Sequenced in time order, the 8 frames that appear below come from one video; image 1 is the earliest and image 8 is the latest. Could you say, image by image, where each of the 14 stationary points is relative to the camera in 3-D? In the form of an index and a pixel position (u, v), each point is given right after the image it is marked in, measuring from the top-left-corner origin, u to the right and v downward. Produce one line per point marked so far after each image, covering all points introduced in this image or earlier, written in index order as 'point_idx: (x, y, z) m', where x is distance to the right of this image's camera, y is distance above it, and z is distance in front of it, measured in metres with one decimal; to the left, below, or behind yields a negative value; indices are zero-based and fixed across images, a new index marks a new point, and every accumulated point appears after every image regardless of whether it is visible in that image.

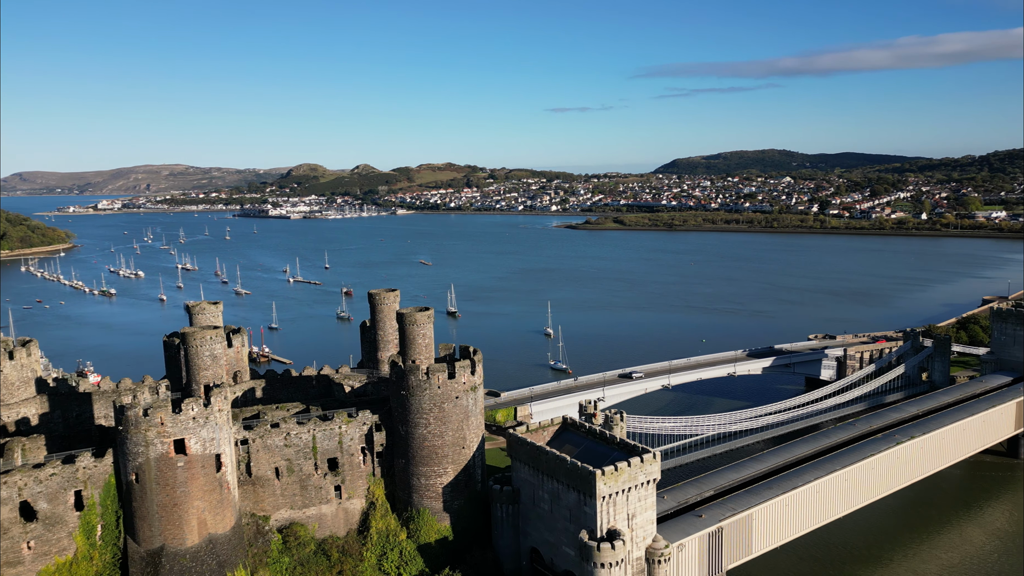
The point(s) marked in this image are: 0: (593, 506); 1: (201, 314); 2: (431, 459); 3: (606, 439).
0: (+1.4, -3.8, +12.5) m
1: (-7.1, -0.6, +16.6) m
2: (-1.6, -3.3, +14.2) m
3: (+1.8, -2.9, +14.1) m
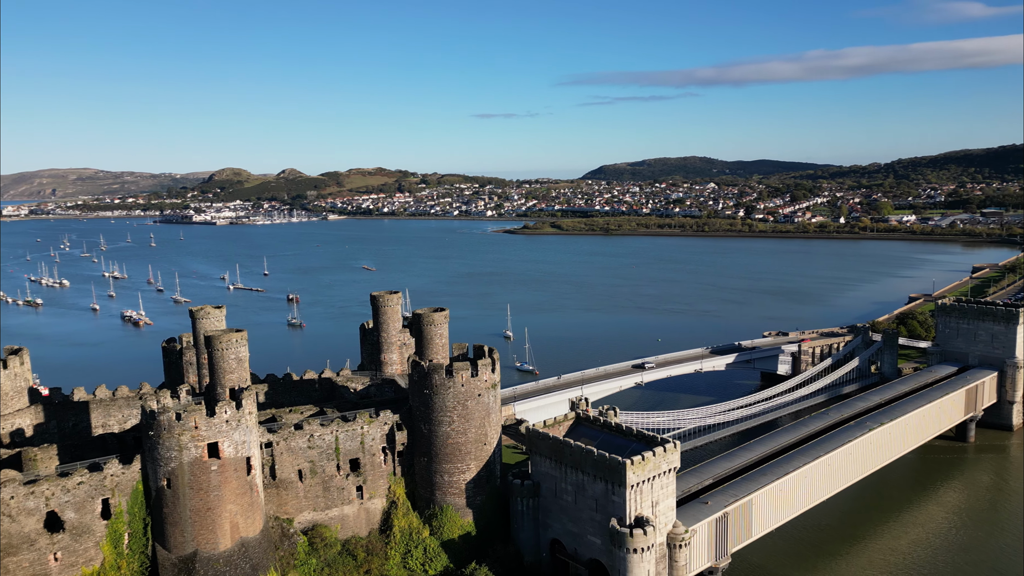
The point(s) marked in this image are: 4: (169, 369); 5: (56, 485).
0: (+2.0, -3.7, +13.1) m
1: (-6.9, -0.7, +16.3) m
2: (-1.1, -3.3, +14.5) m
3: (+2.2, -2.9, +14.7) m
4: (-7.9, -1.9, +17.0) m
5: (-7.4, -3.2, +11.8) m
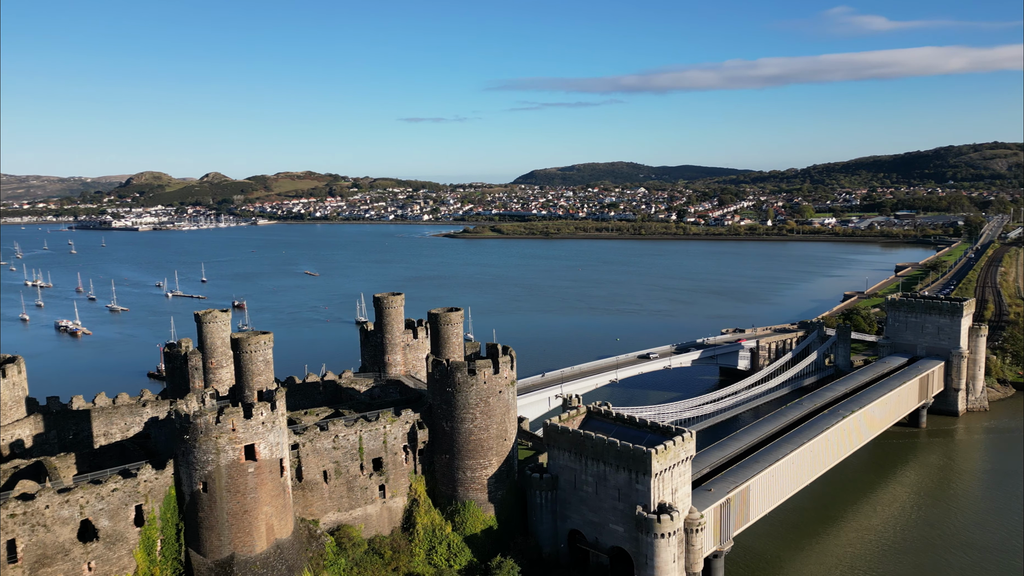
0: (+2.5, -3.7, +13.7) m
1: (-6.6, -0.8, +16.1) m
2: (-0.7, -3.3, +14.8) m
3: (+2.6, -2.8, +15.3) m
4: (-7.7, -2.0, +16.6) m
5: (-6.7, -3.2, +11.5) m
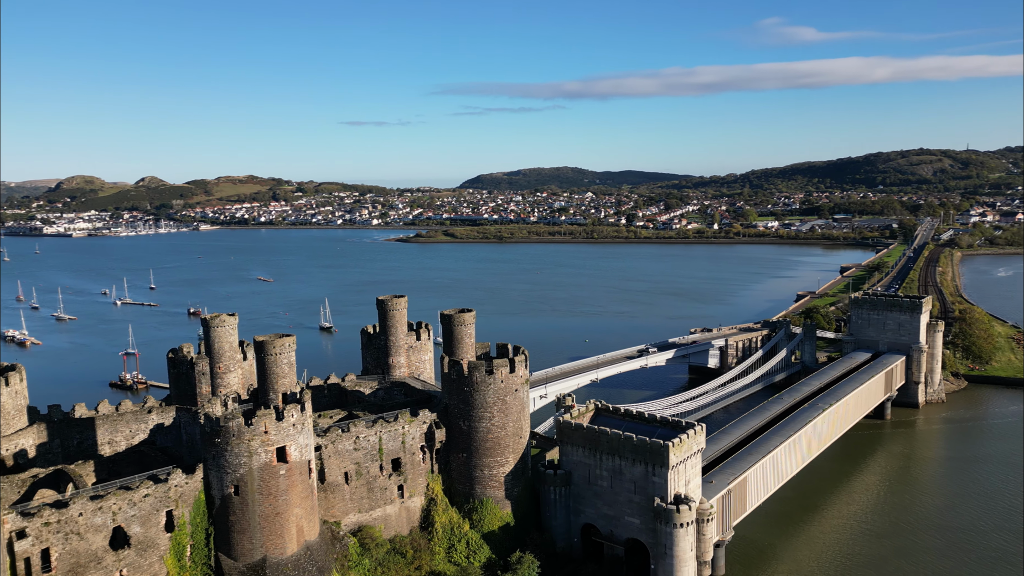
0: (+2.9, -3.7, +14.2) m
1: (-6.4, -0.9, +16.0) m
2: (-0.4, -3.3, +15.1) m
3: (+2.9, -2.8, +15.8) m
4: (-7.5, -2.1, +16.4) m
5: (-6.1, -3.3, +11.4) m
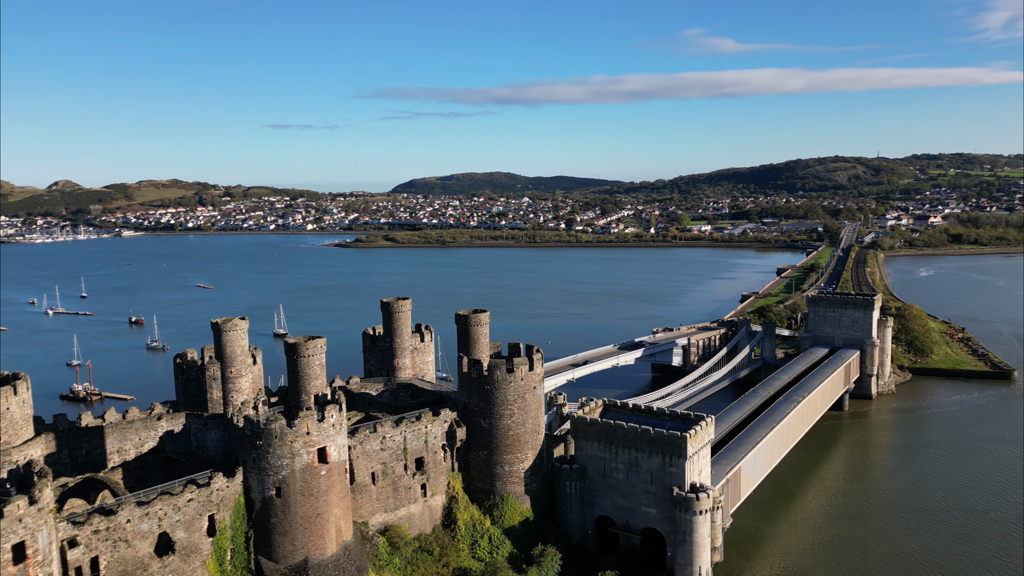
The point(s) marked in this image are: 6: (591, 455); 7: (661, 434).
0: (+3.4, -3.6, +14.8) m
1: (-6.0, -0.9, +15.8) m
2: (0.0, -3.3, +15.4) m
3: (+3.2, -2.8, +16.4) m
4: (-7.2, -2.2, +16.1) m
5: (-5.3, -3.3, +11.2) m
6: (+1.7, -3.7, +16.1) m
7: (+3.1, -3.0, +15.0) m
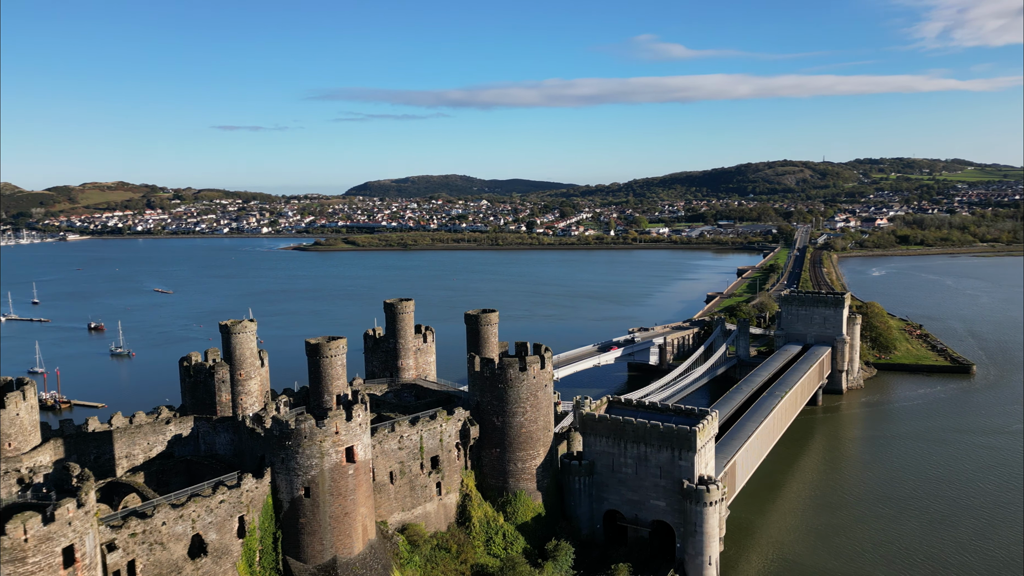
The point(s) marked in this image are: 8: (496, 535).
0: (+3.7, -3.6, +15.3) m
1: (-5.8, -1.0, +15.7) m
2: (+0.3, -3.3, +15.7) m
3: (+3.4, -2.8, +16.9) m
4: (-7.0, -2.2, +15.9) m
5: (-4.8, -3.3, +11.2) m
6: (+2.0, -3.7, +16.5) m
7: (+3.3, -3.0, +15.4) m
8: (-0.3, -5.2, +15.4) m
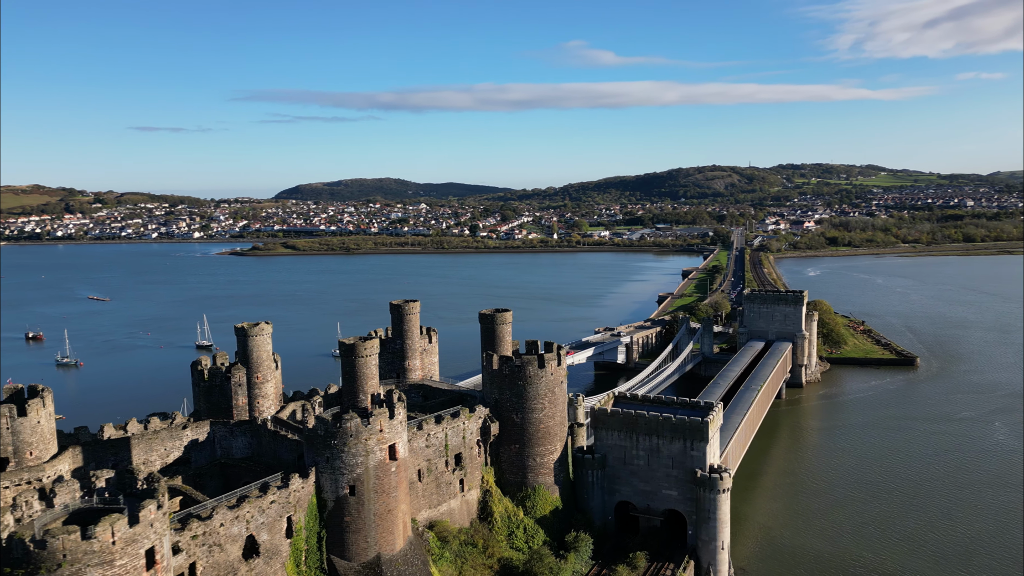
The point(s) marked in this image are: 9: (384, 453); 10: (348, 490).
0: (+4.2, -3.5, +16.0) m
1: (-5.4, -1.0, +15.6) m
2: (+0.7, -3.3, +16.1) m
3: (+3.7, -2.7, +17.6) m
4: (-6.6, -2.3, +15.7) m
5: (-4.0, -3.3, +11.1) m
6: (+2.3, -3.7, +17.0) m
7: (+3.8, -2.9, +16.1) m
8: (+0.1, -5.2, +15.7) m
9: (-2.2, -2.8, +12.4) m
10: (-2.7, -3.4, +12.2) m
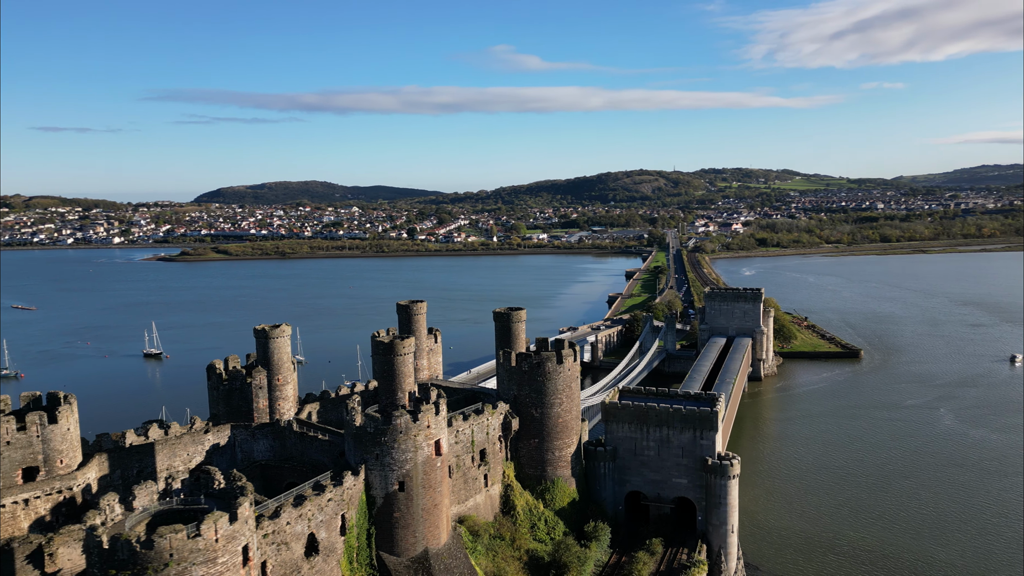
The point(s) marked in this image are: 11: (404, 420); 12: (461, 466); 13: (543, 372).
0: (+4.6, -3.4, +16.8) m
1: (-4.9, -1.1, +15.5) m
2: (+1.1, -3.3, +16.5) m
3: (+4.0, -2.7, +18.3) m
4: (-6.1, -2.3, +15.5) m
5: (-3.0, -3.3, +11.2) m
6: (+2.6, -3.6, +17.6) m
7: (+4.2, -2.8, +16.8) m
8: (+0.6, -5.2, +16.1) m
9: (-1.4, -2.8, +12.6) m
10: (-1.9, -3.4, +12.3) m
11: (-1.8, -2.2, +12.2) m
12: (-1.1, -3.7, +15.1) m
13: (+0.7, -1.9, +16.3) m
